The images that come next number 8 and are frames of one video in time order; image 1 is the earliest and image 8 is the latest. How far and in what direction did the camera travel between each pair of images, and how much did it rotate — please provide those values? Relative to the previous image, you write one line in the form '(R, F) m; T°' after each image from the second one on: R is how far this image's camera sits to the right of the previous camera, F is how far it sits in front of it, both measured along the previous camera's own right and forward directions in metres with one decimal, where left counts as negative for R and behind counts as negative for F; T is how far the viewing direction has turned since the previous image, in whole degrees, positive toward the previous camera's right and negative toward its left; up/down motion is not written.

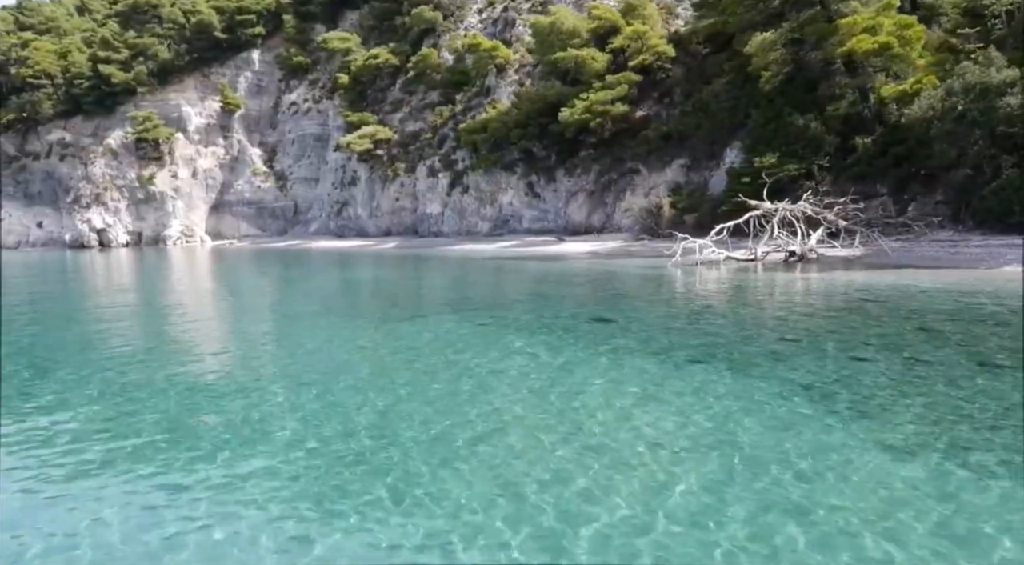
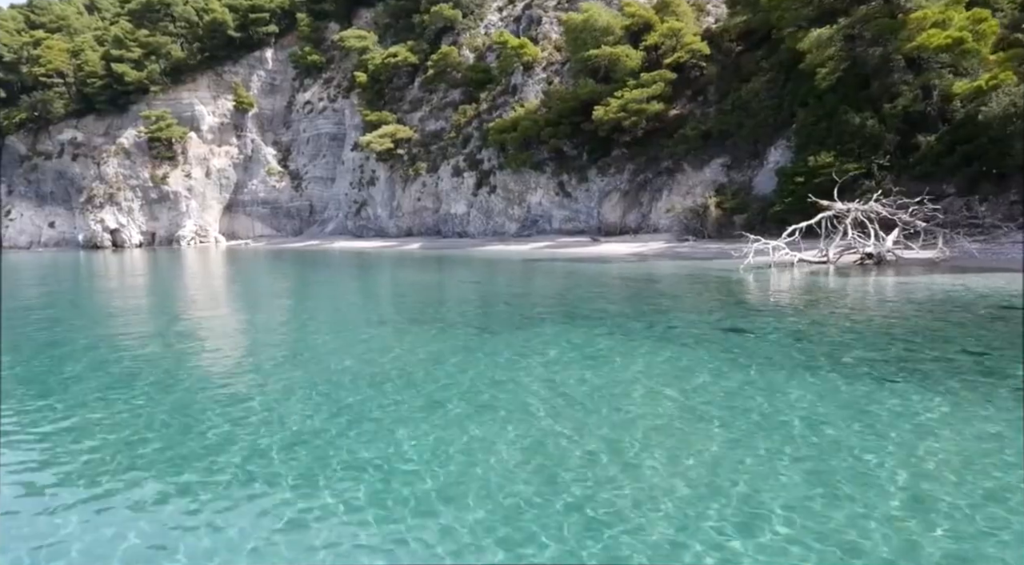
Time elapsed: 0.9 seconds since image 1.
(-1.3, +0.5) m; 0°
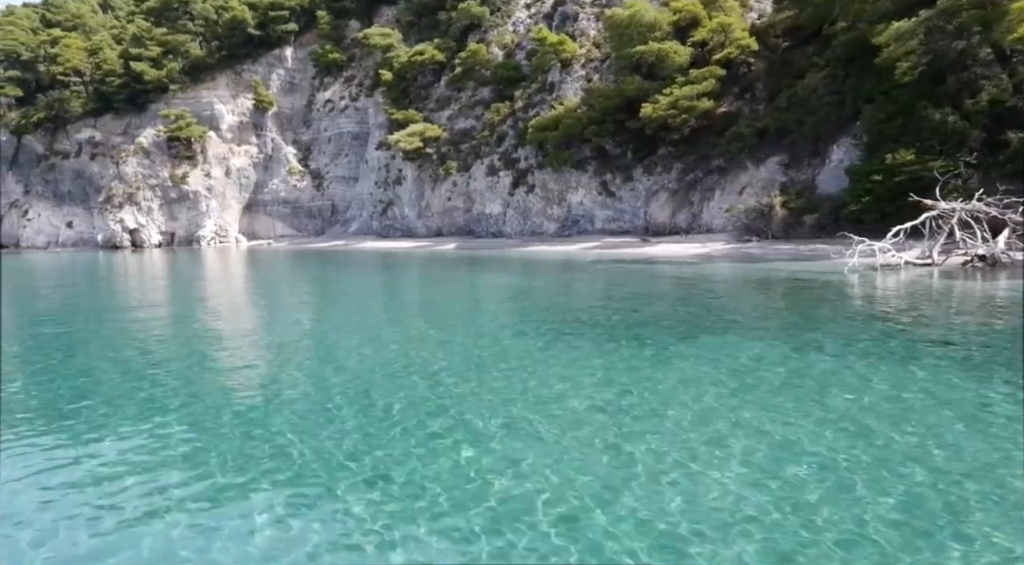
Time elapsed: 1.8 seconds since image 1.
(-1.8, +0.7) m; 0°
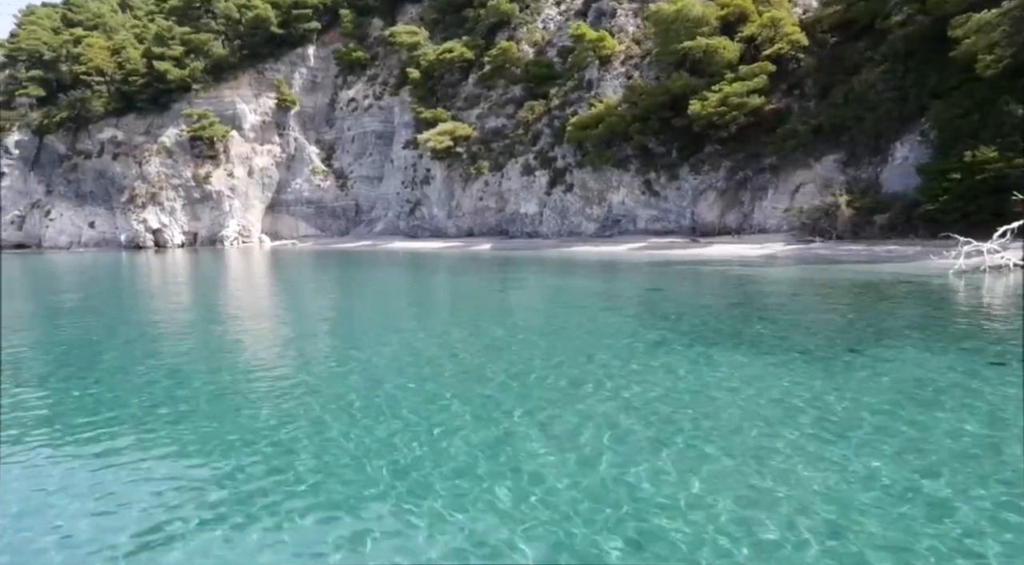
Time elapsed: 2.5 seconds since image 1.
(-1.4, +0.6) m; -1°
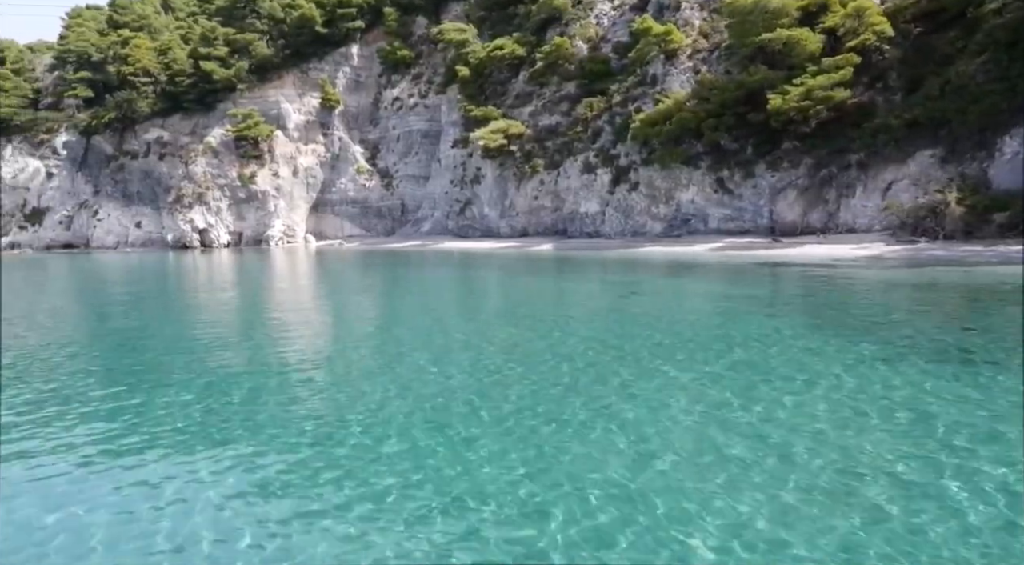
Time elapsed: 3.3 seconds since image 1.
(-1.8, +0.8) m; -2°
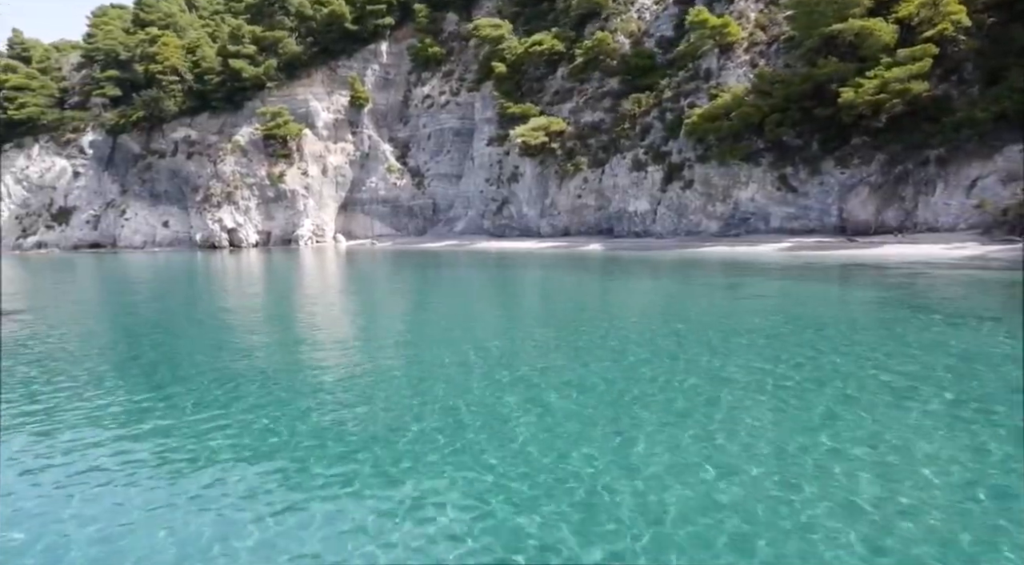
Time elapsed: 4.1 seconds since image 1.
(-1.8, +0.9) m; -1°
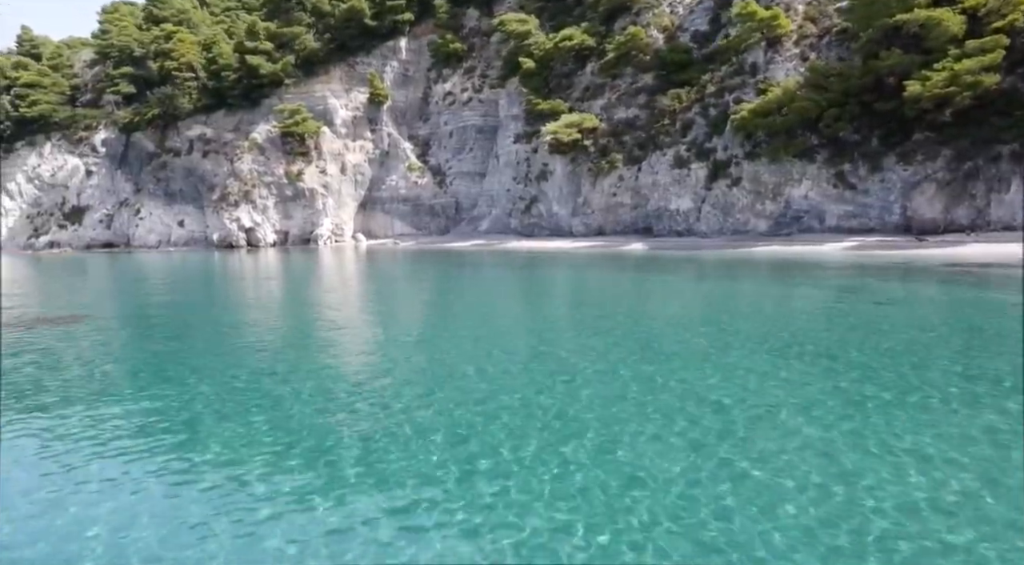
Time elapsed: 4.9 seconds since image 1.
(-1.8, +1.0) m; 0°
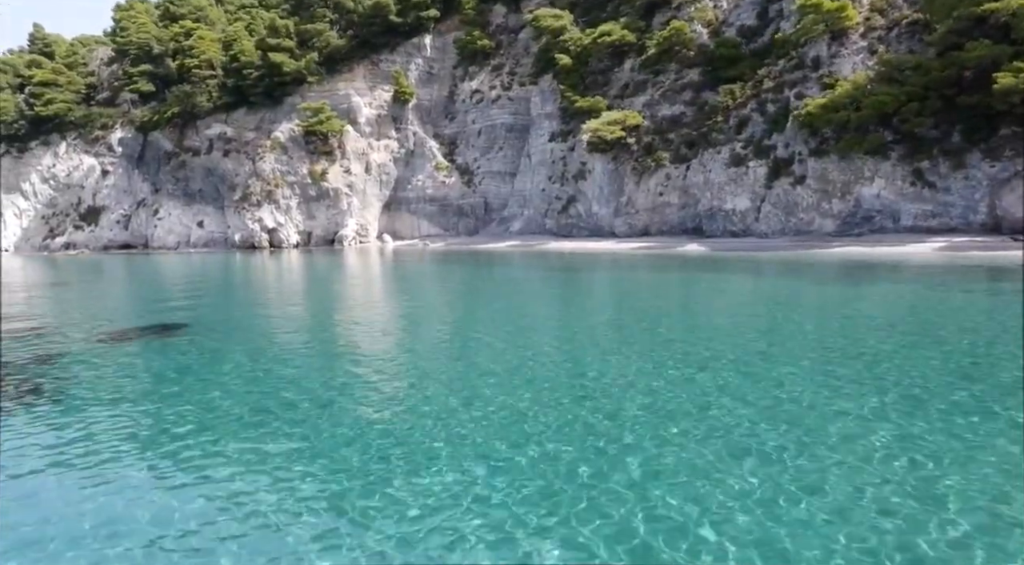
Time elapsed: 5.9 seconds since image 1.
(-2.3, +1.3) m; 0°
